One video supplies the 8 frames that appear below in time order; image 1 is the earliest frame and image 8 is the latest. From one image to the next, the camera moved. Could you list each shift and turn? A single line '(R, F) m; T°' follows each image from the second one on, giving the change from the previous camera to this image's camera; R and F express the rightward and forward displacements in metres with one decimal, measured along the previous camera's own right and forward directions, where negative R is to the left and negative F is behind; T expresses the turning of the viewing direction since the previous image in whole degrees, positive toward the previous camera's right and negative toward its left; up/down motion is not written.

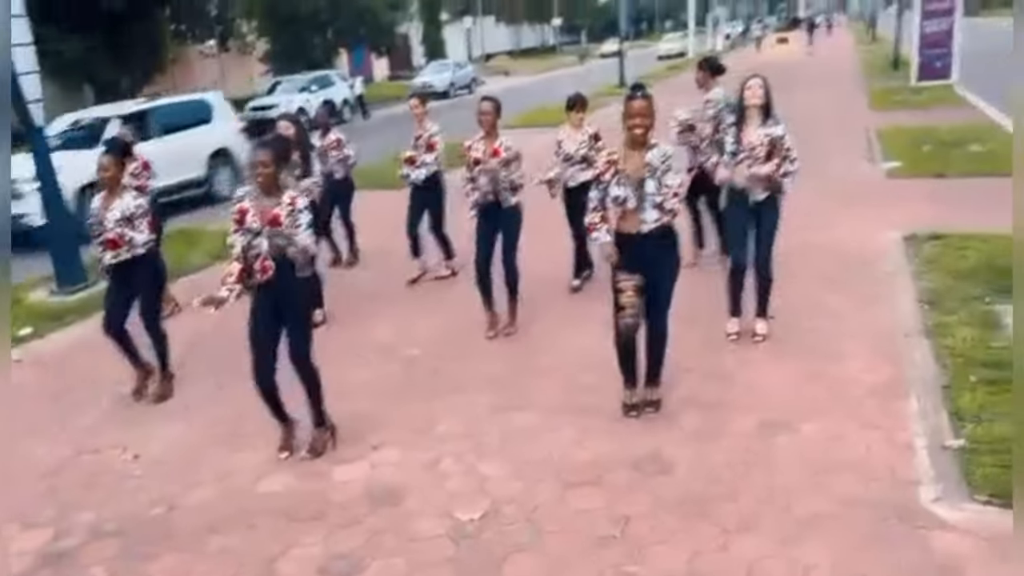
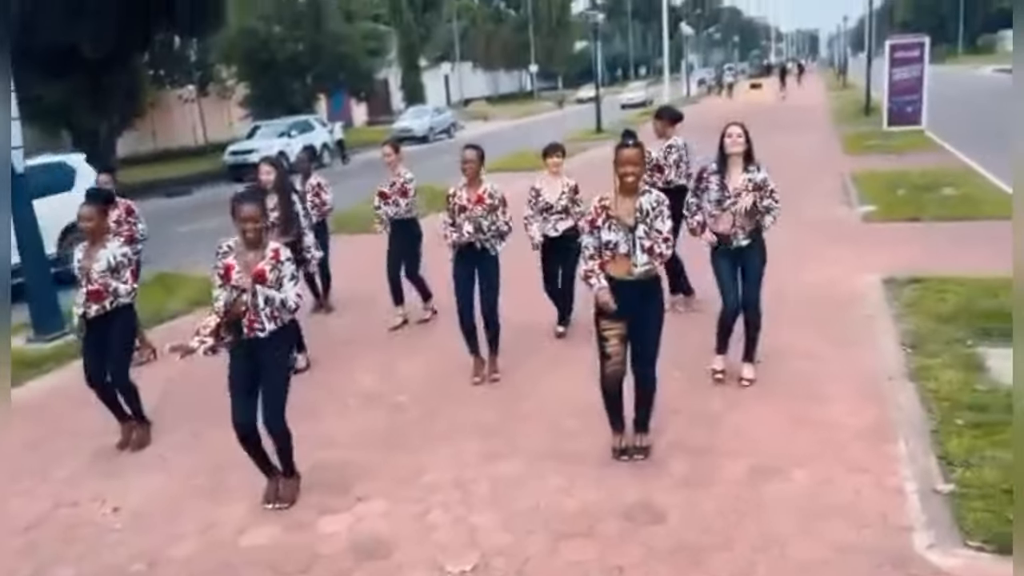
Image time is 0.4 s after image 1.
(-0.1, 0.0) m; +1°
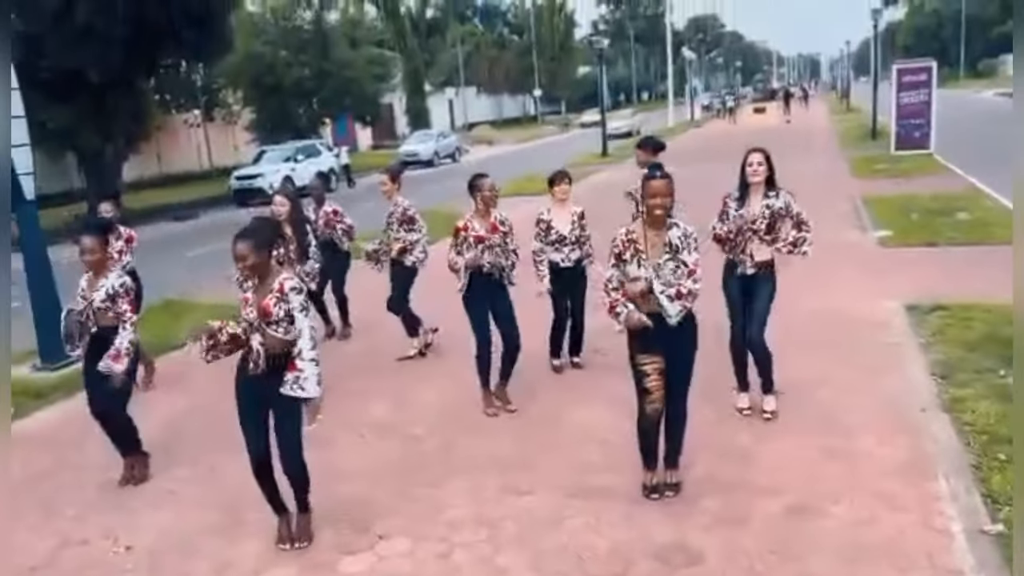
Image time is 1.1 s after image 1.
(-0.1, +0.1) m; 0°
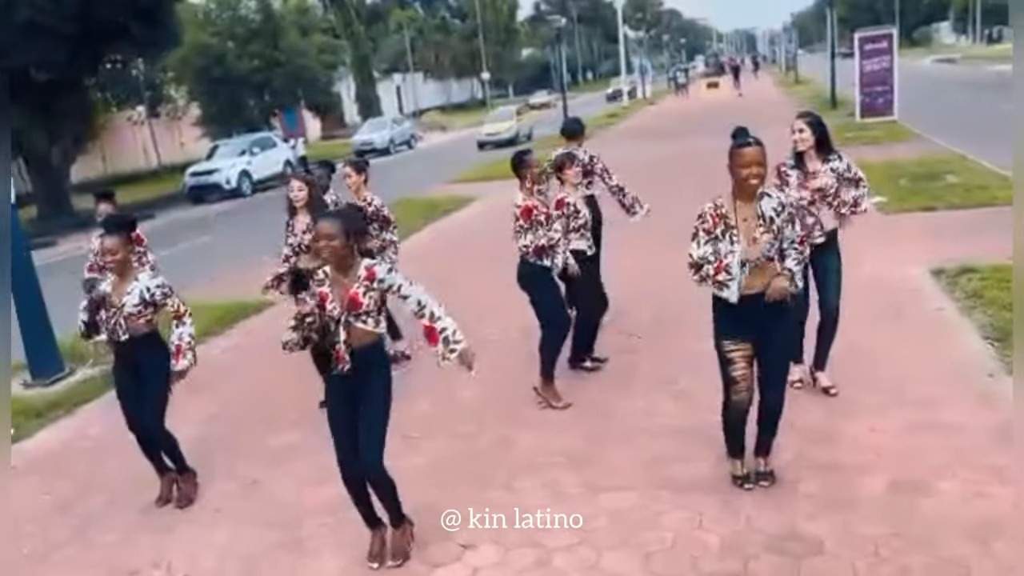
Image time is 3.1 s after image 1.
(-0.7, +0.4) m; +3°
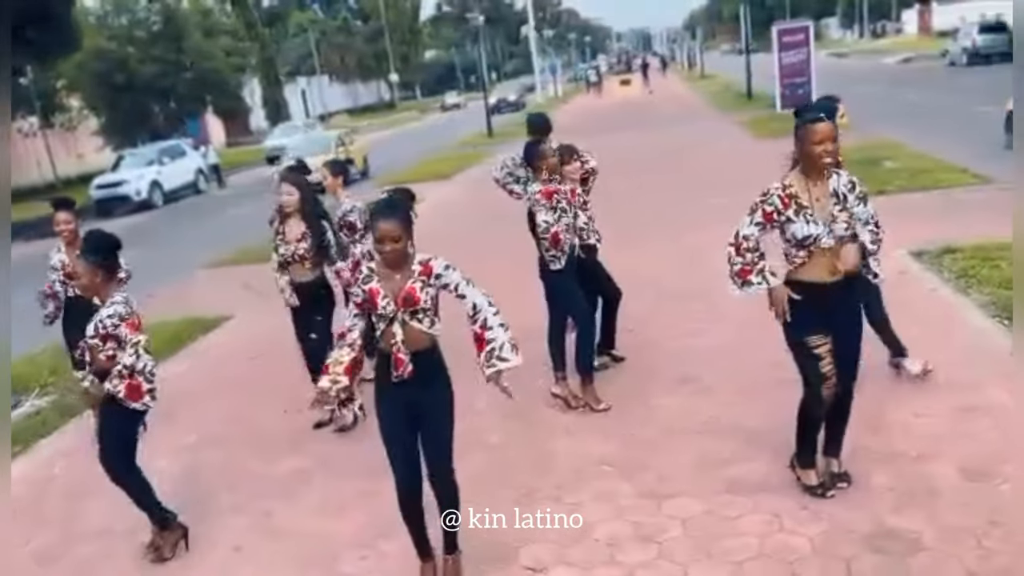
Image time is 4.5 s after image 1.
(-0.7, +0.4) m; +6°
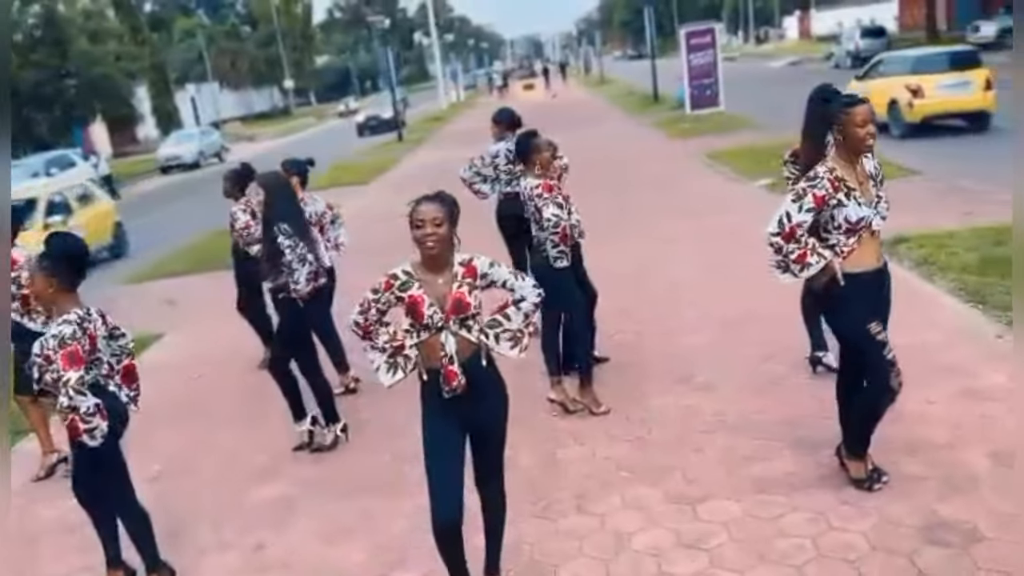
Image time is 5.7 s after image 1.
(-0.6, +0.3) m; +7°
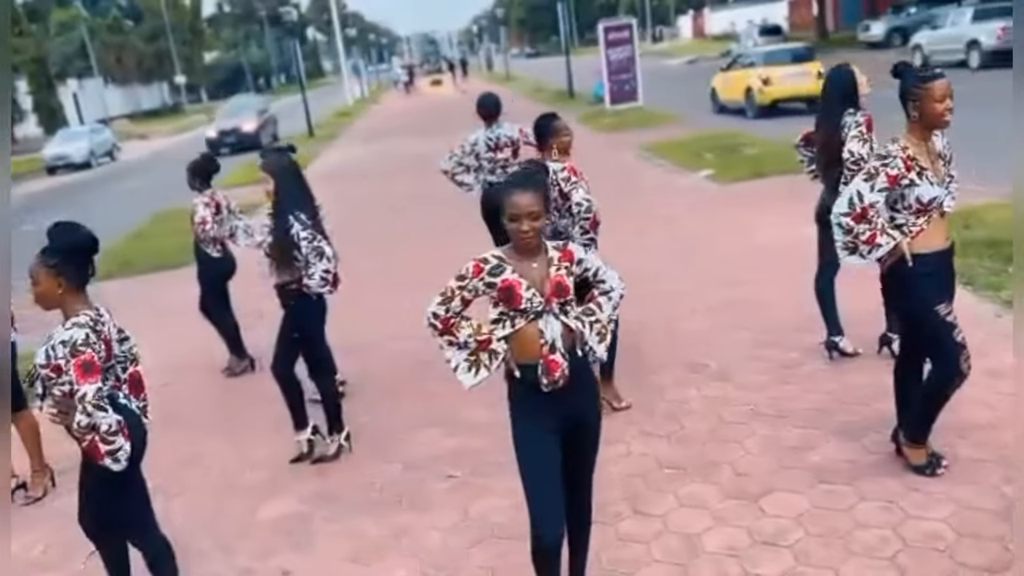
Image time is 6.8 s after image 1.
(-0.7, +0.4) m; +7°
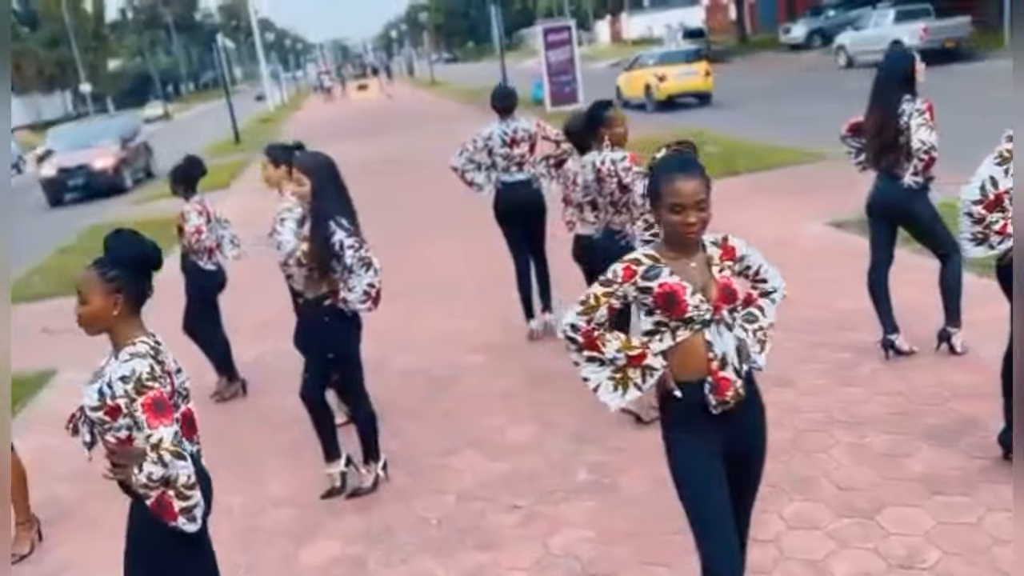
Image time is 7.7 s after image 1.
(-0.7, +0.5) m; +5°
